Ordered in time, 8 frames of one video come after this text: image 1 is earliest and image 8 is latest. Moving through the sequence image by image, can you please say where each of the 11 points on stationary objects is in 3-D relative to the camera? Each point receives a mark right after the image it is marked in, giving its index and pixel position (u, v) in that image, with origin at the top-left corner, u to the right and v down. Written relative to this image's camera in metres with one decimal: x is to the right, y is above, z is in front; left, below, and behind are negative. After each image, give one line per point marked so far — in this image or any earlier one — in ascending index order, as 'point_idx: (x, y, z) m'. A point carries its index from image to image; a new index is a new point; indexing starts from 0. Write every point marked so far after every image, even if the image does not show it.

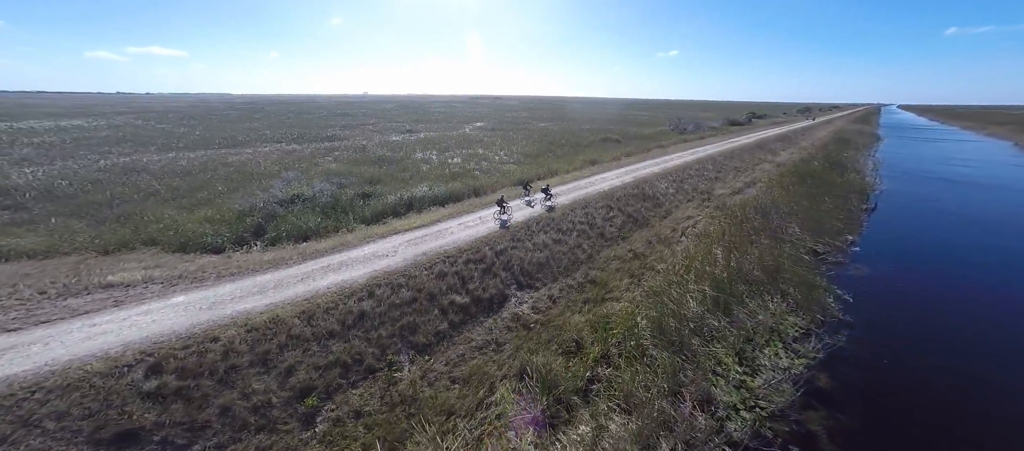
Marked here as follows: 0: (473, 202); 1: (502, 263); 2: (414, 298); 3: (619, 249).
0: (-2.1, +1.1, +18.0) m
1: (-0.3, -1.3, +12.3) m
2: (-2.7, -2.1, +9.9) m
3: (+4.7, -1.3, +15.1) m
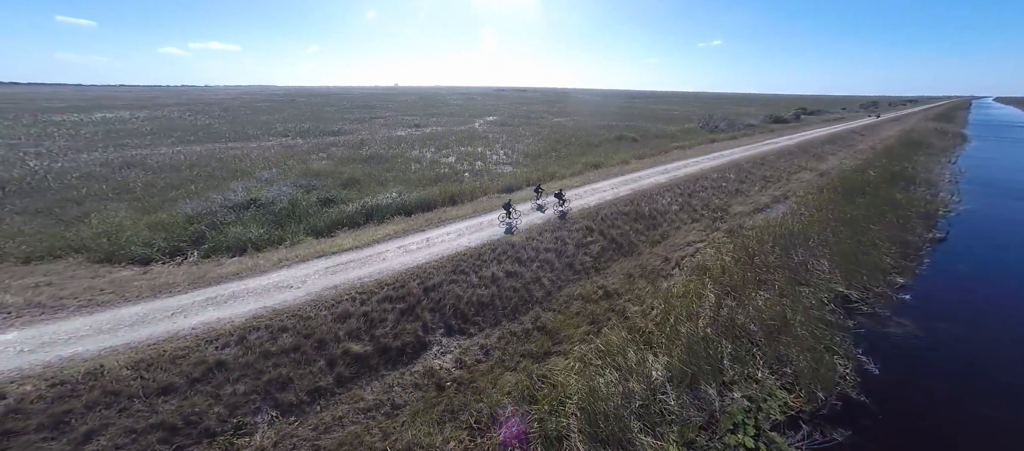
0: (-3.5, +0.5, +16.2) m
1: (-2.4, -2.2, +10.4) m
2: (-5.1, -2.9, +8.3) m
3: (+2.8, -2.3, +12.6) m
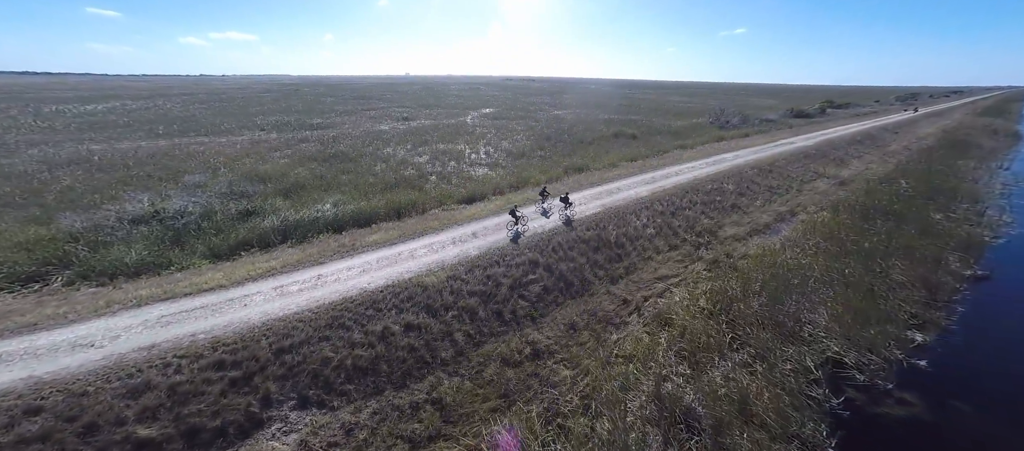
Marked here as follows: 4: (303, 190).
0: (-6.0, -0.4, +13.8) m
1: (-5.2, -3.2, +8.0) m
2: (-8.1, -3.9, +6.1) m
3: (0.0, -3.4, +10.1) m
4: (-11.7, +2.1, +19.2) m
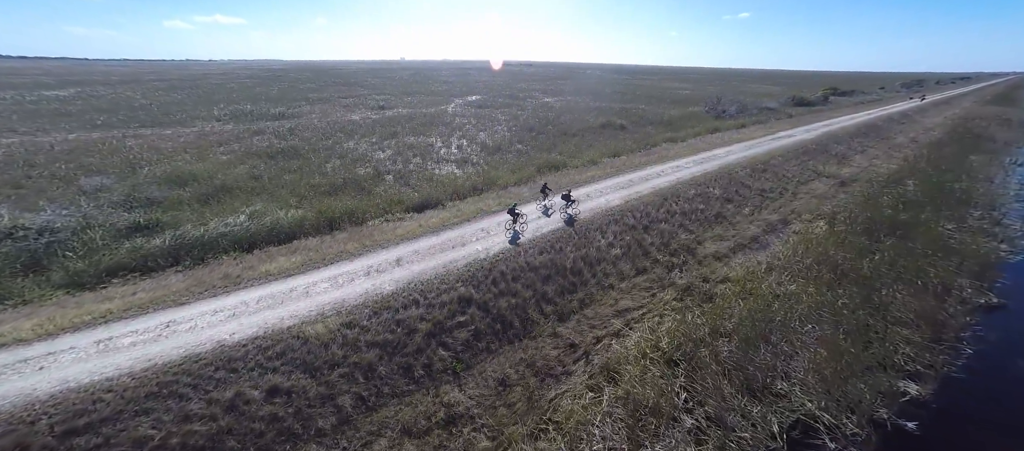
0: (-8.2, -1.1, +11.5) m
1: (-7.4, -4.1, +5.9) m
2: (-10.3, -4.9, +3.9) m
3: (-2.2, -4.2, +7.9) m
4: (-13.9, +1.6, +16.8) m
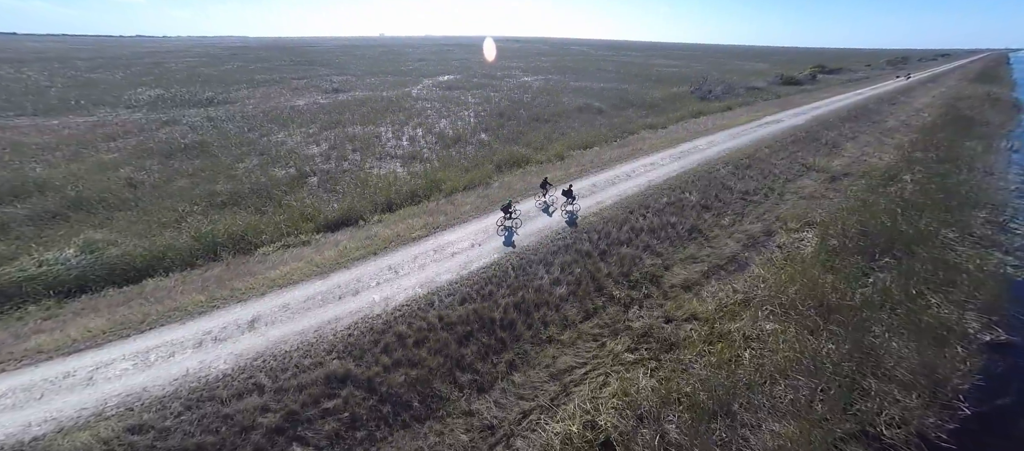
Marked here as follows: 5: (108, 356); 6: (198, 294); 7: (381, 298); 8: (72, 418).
0: (-10.7, -2.3, +8.4) m
1: (-9.7, -5.6, +2.9) m
2: (-12.5, -6.6, +0.9) m
3: (-4.5, -5.5, +5.1) m
4: (-16.5, +0.6, +13.3) m
5: (-8.6, -2.8, +7.5) m
6: (-8.3, -1.7, +9.8) m
7: (-3.4, -1.9, +9.9) m
8: (-7.7, -3.7, +6.1) m
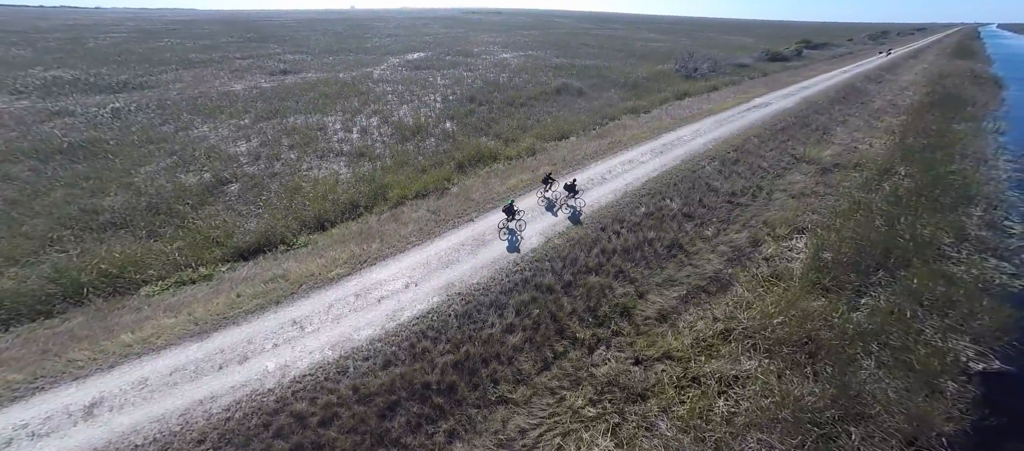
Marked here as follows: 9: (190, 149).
0: (-12.1, -3.6, +5.8) m
1: (-10.8, -7.3, +0.6) m
2: (-13.5, -8.4, -1.4) m
3: (-5.7, -7.0, +3.0) m
4: (-18.2, -0.6, +10.3) m
5: (-9.9, -4.2, +5.0) m
6: (-9.8, -2.9, +7.3) m
7: (-4.8, -3.0, +7.5) m
8: (-9.0, -5.1, +3.7) m
9: (-16.4, +3.9, +17.8) m
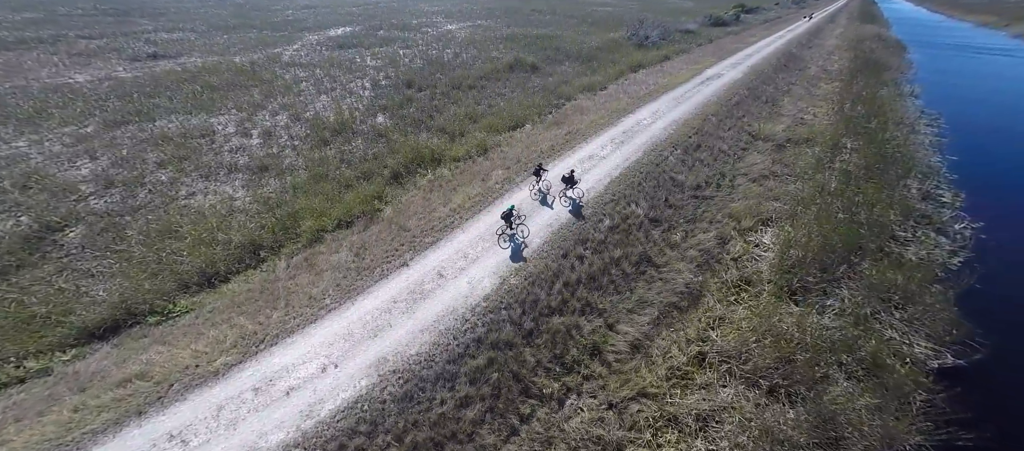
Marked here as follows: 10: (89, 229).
0: (-12.6, -6.1, +2.4) m
1: (-10.5, -10.1, -2.4) m
2: (-12.9, -11.5, -4.6) m
3: (-5.7, -9.2, +0.5) m
4: (-19.3, -3.2, +5.9) m
5: (-10.3, -6.6, +1.8) m
6: (-10.5, -5.2, +4.0) m
7: (-5.6, -4.9, +4.8) m
8: (-9.2, -7.5, +0.8) m
9: (-18.6, +2.0, +13.2) m
10: (-13.9, -0.4, +11.2) m
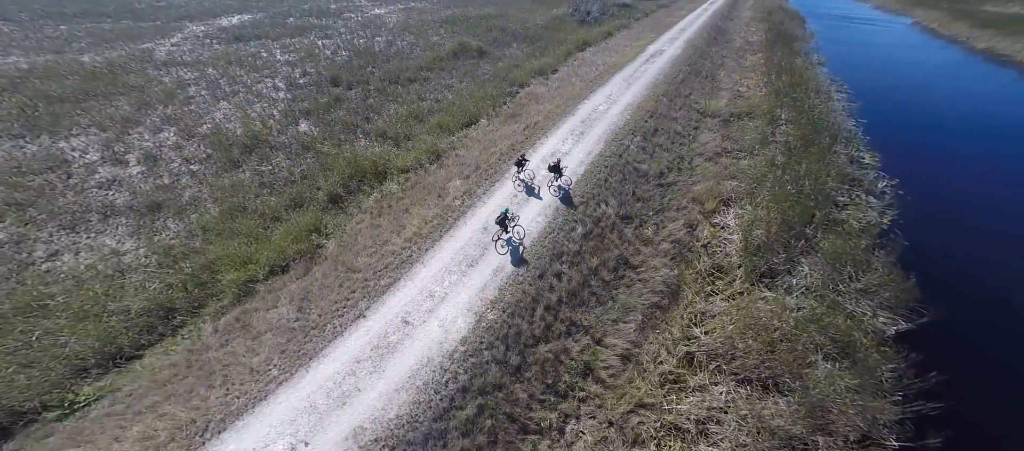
0: (-11.6, -8.5, -0.1) m
1: (-8.6, -12.4, -4.4) m
2: (-10.5, -14.1, -6.7) m
3: (-4.3, -10.9, -1.0) m
4: (-18.9, -6.1, +2.4) m
5: (-9.2, -8.7, -0.3) m
6: (-9.8, -7.2, +1.7) m
7: (-5.1, -6.4, +3.1) m
8: (-7.9, -9.6, -1.2) m
9: (-19.7, -0.6, +9.5) m
10: (-14.5, -2.5, +8.2) m
